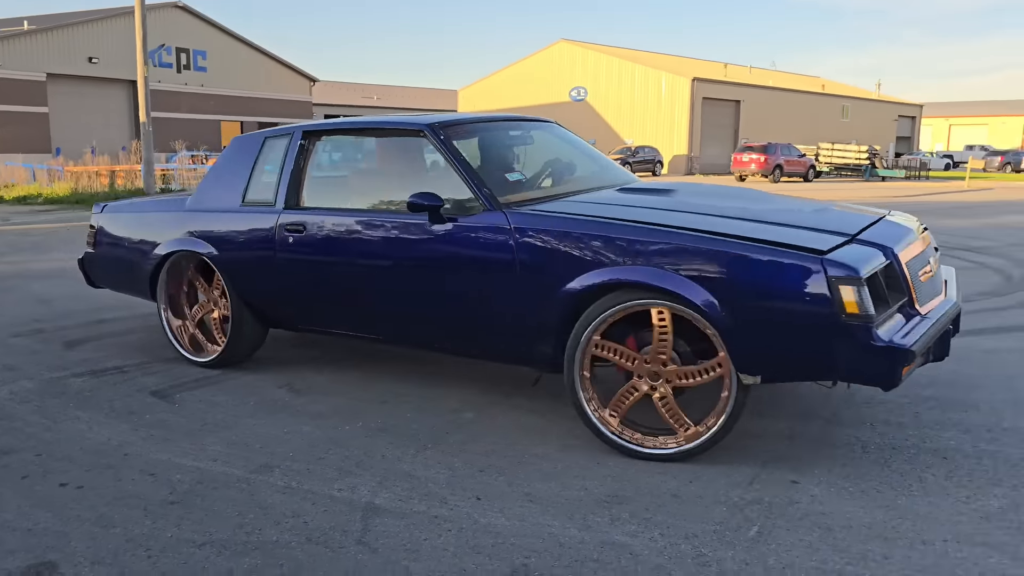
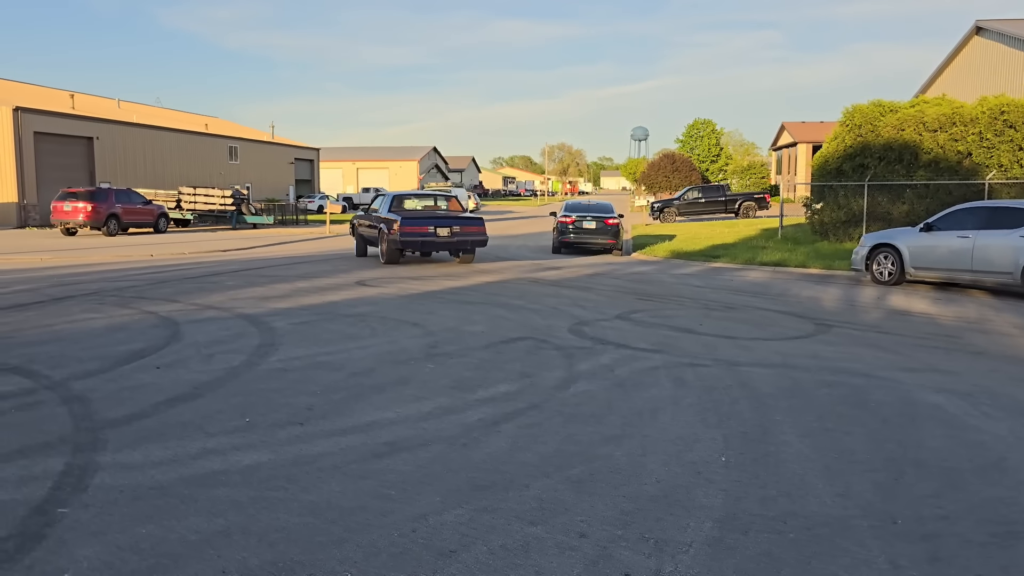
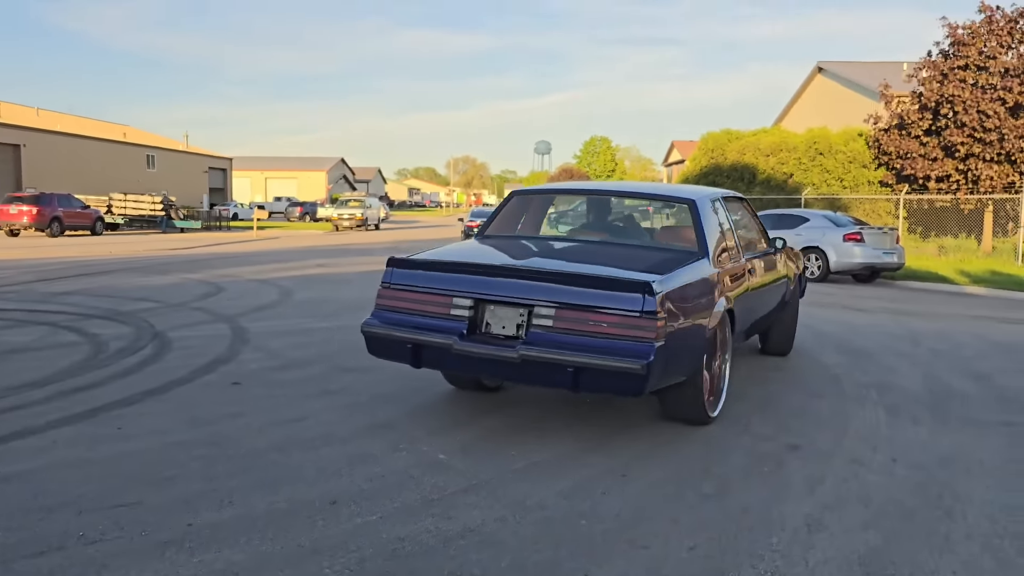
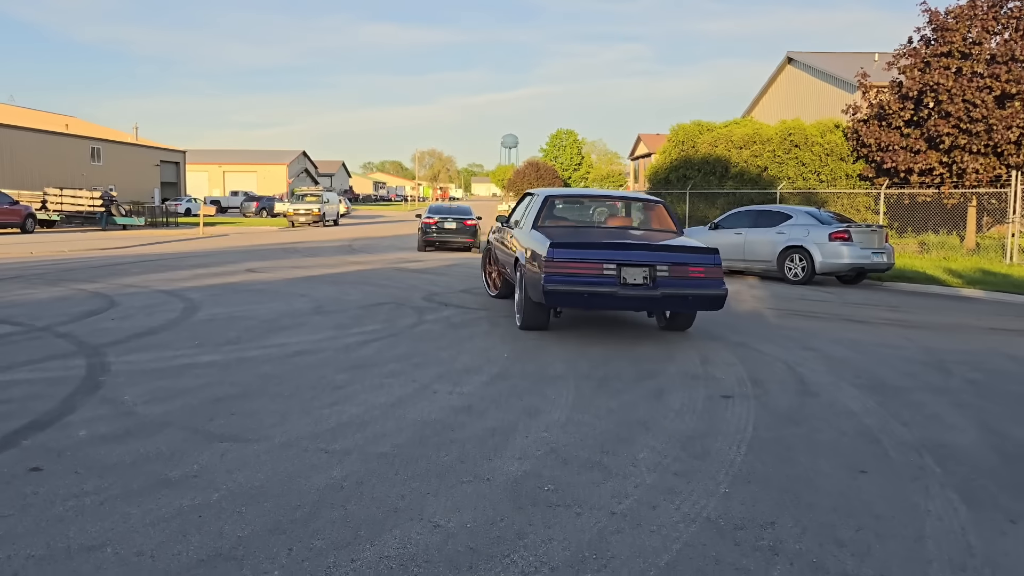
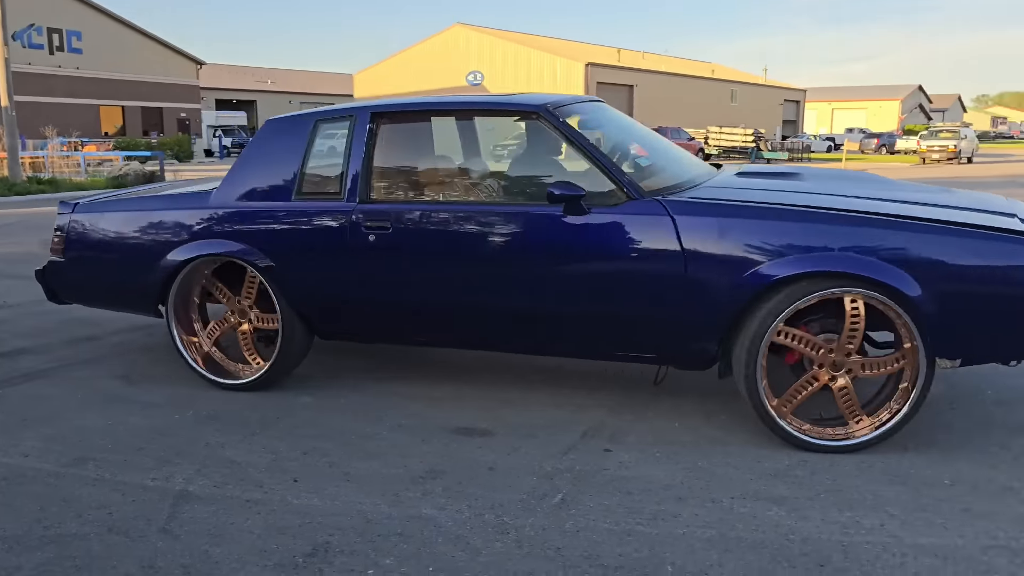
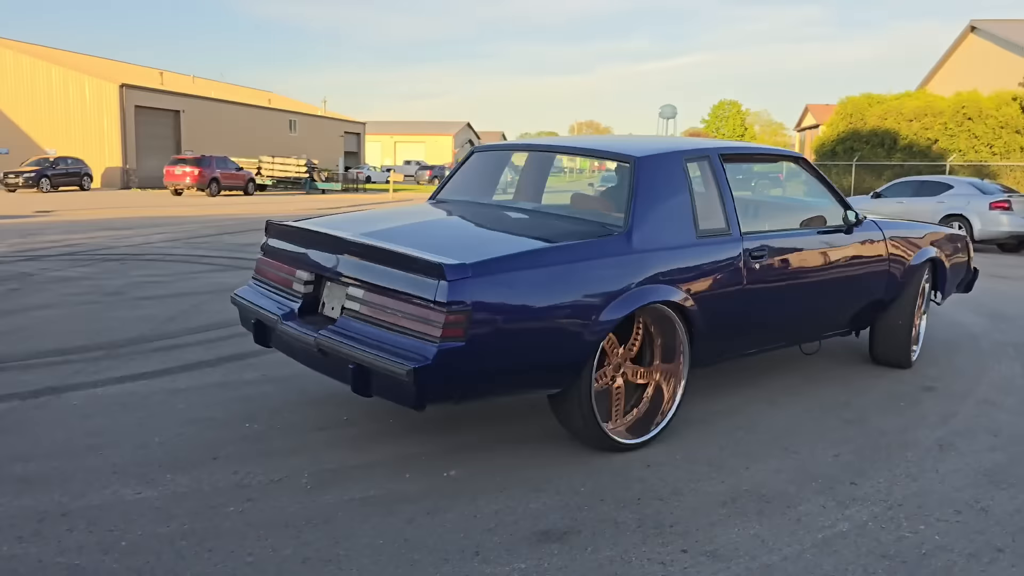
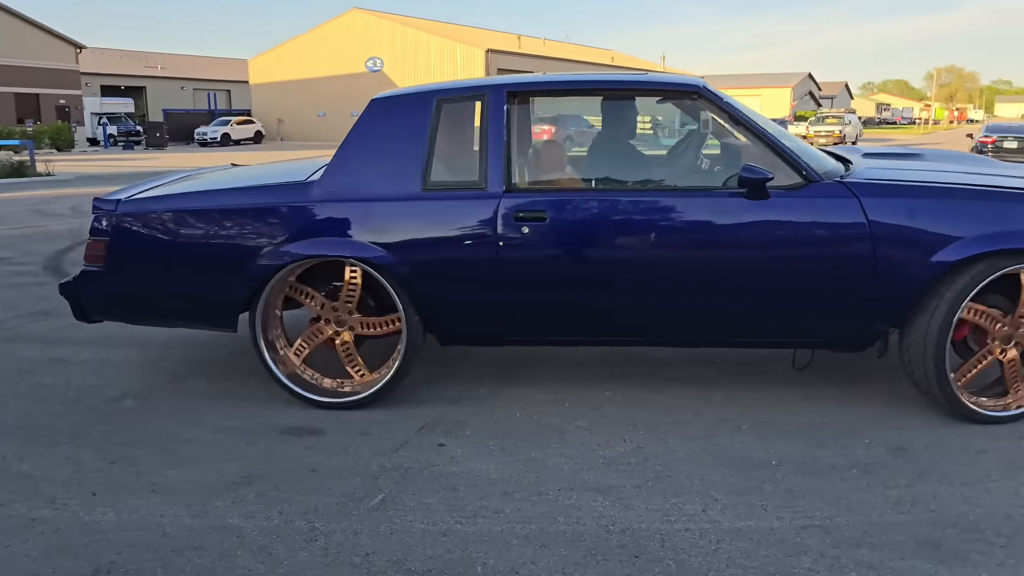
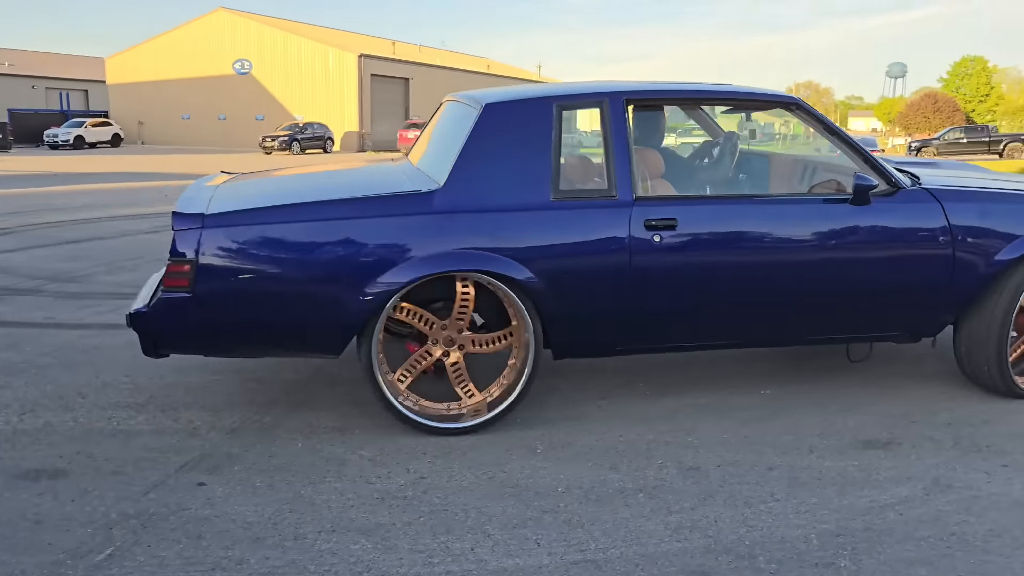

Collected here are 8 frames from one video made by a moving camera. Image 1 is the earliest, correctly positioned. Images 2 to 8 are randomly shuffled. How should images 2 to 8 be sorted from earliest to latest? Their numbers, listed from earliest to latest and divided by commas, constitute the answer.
5, 7, 8, 6, 3, 4, 2
